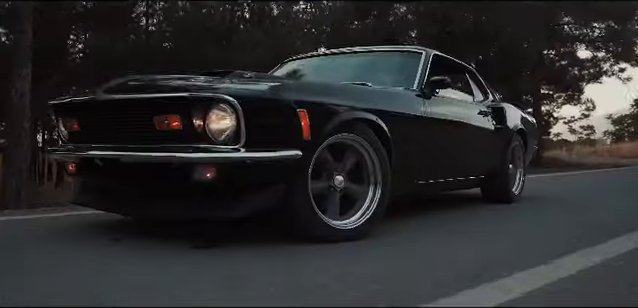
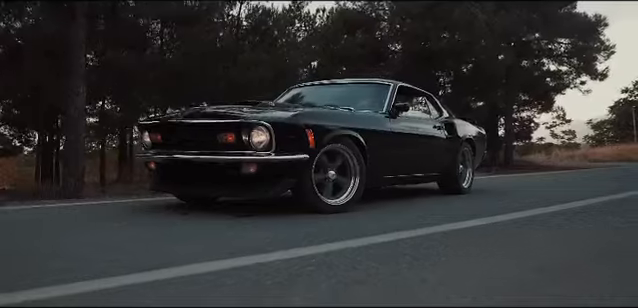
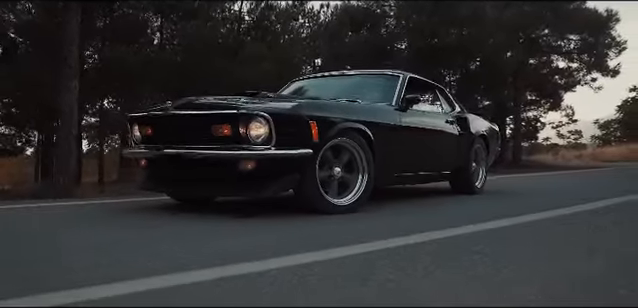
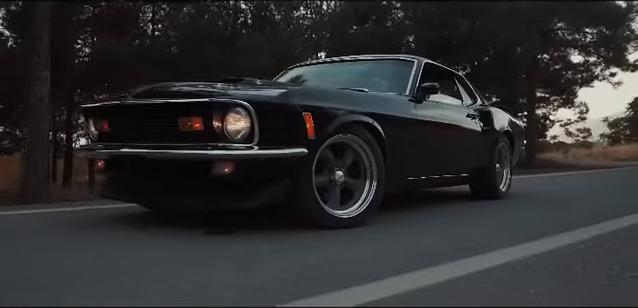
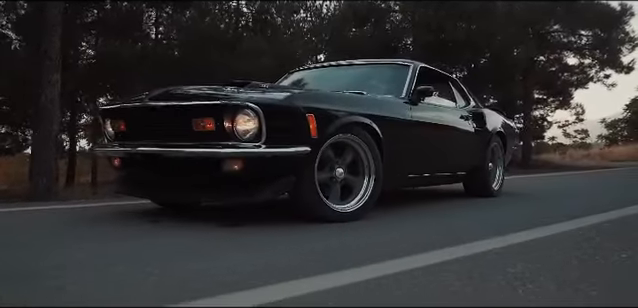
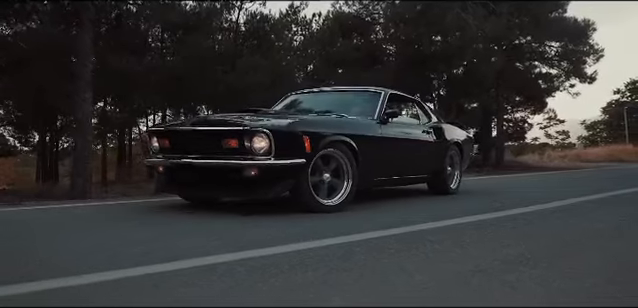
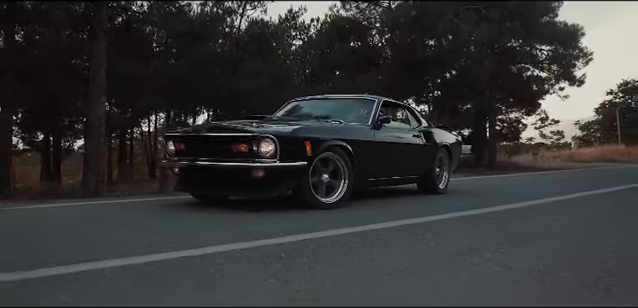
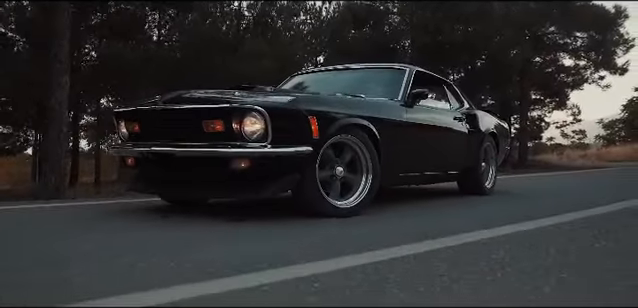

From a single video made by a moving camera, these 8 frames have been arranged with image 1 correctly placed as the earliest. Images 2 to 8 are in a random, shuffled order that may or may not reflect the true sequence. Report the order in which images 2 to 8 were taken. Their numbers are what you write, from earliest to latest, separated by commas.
4, 5, 8, 3, 2, 6, 7
